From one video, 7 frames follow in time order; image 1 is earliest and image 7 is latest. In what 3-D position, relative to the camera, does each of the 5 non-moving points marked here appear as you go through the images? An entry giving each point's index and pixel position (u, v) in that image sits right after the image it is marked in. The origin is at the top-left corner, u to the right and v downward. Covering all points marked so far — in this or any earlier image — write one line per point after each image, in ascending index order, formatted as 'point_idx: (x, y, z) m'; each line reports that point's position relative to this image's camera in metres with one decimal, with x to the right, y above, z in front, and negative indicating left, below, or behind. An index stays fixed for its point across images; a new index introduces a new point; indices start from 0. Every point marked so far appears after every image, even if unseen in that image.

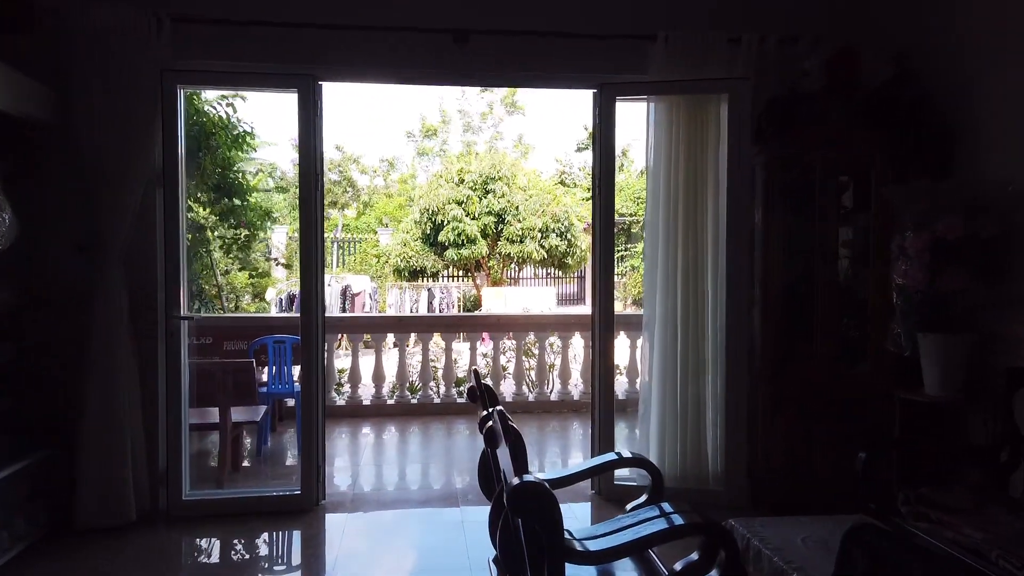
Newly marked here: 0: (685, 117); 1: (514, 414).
0: (+0.7, +0.7, +3.0) m
1: (0.0, -0.8, +4.7) m
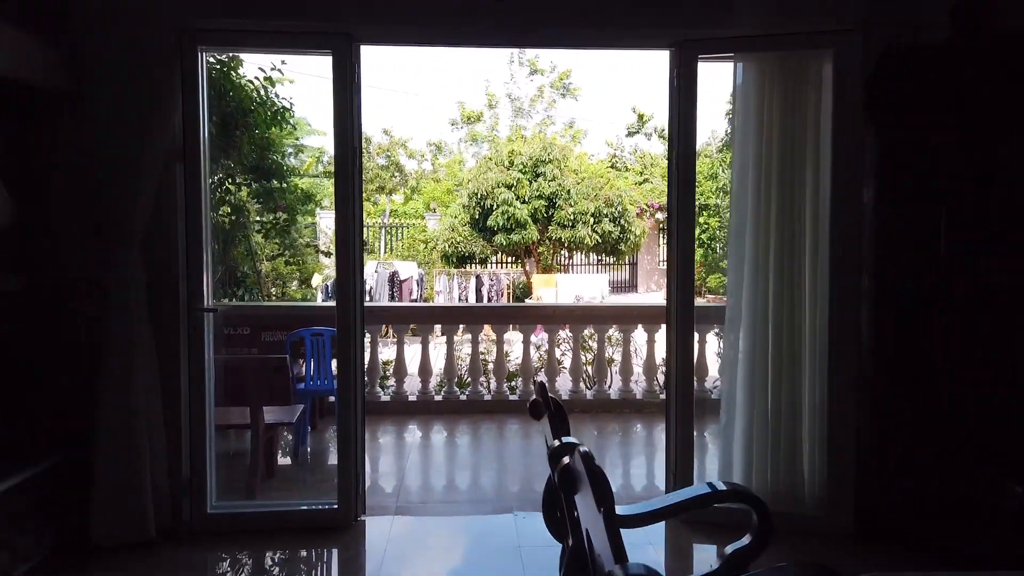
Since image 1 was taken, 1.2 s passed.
0: (+0.9, +0.7, +2.6) m
1: (+0.4, -0.8, +4.4) m
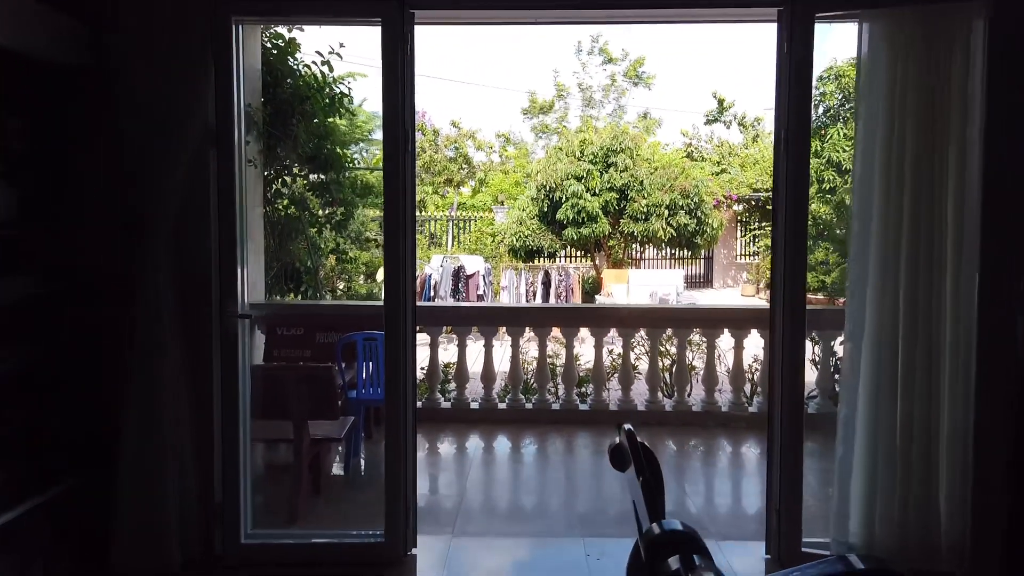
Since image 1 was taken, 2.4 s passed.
0: (+1.2, +0.7, +2.1) m
1: (+0.7, -0.8, +4.0) m
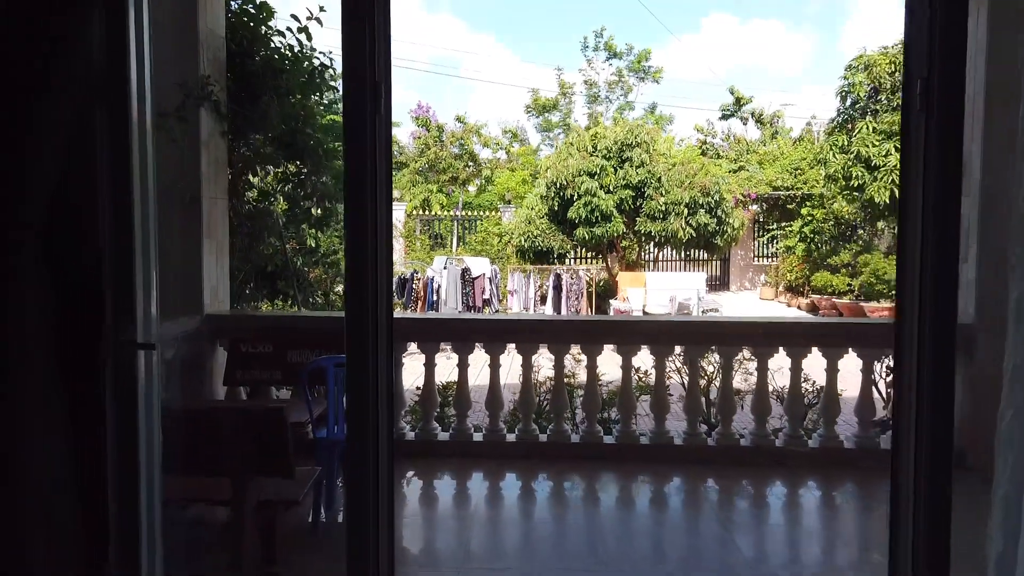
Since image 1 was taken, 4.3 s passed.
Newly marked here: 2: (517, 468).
0: (+1.2, +0.7, +1.5) m
1: (+0.8, -0.8, +3.3) m
2: (0.0, -0.8, +3.3) m
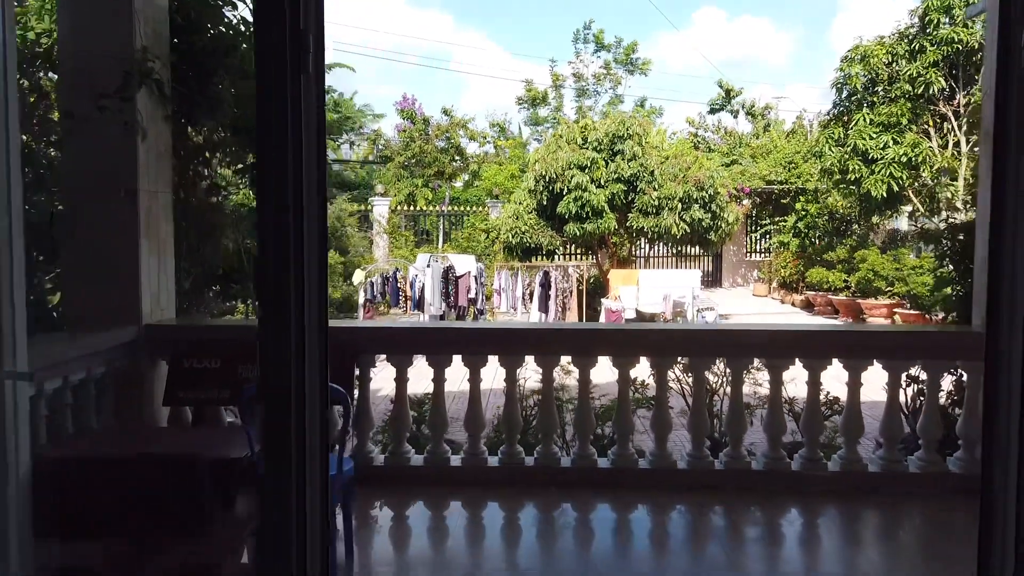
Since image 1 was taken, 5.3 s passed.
0: (+1.1, +0.6, +1.1) m
1: (+0.7, -0.8, +3.0) m
2: (0.0, -0.8, +2.9) m
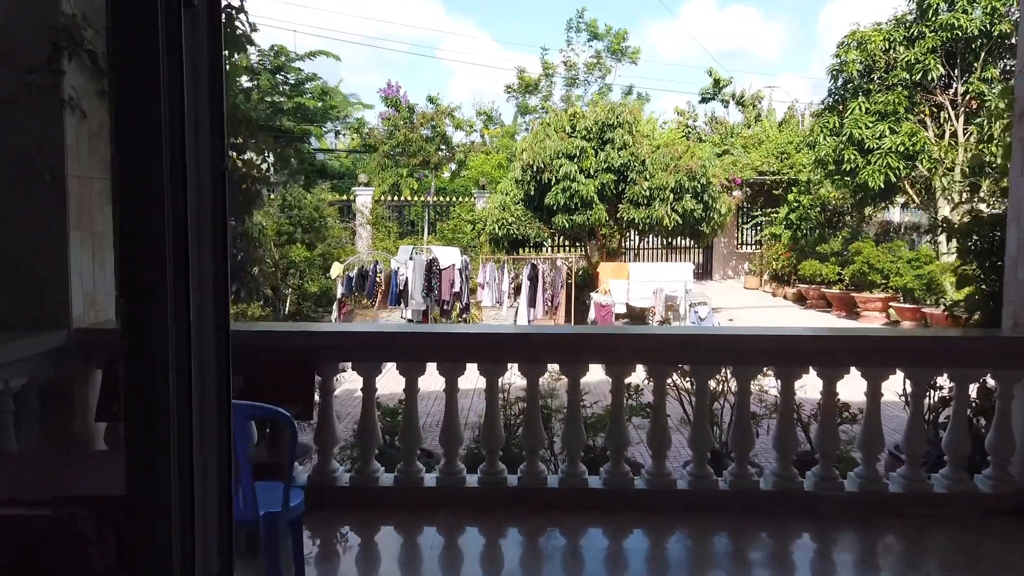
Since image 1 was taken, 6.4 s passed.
0: (+1.1, +0.6, +0.8) m
1: (+0.6, -0.8, +2.7) m
2: (-0.1, -0.8, +2.6) m
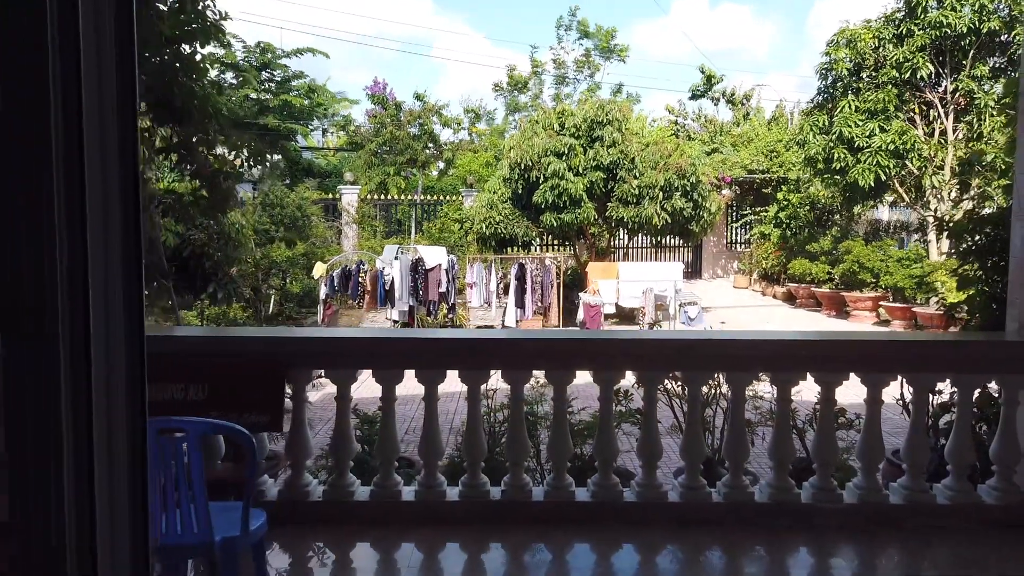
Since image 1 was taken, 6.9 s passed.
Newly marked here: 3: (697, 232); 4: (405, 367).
0: (+1.1, +0.6, +0.7) m
1: (+0.6, -0.8, +2.5) m
2: (-0.2, -0.8, +2.5) m
3: (+2.2, +0.7, +8.7) m
4: (-0.4, -0.3, +2.6) m
